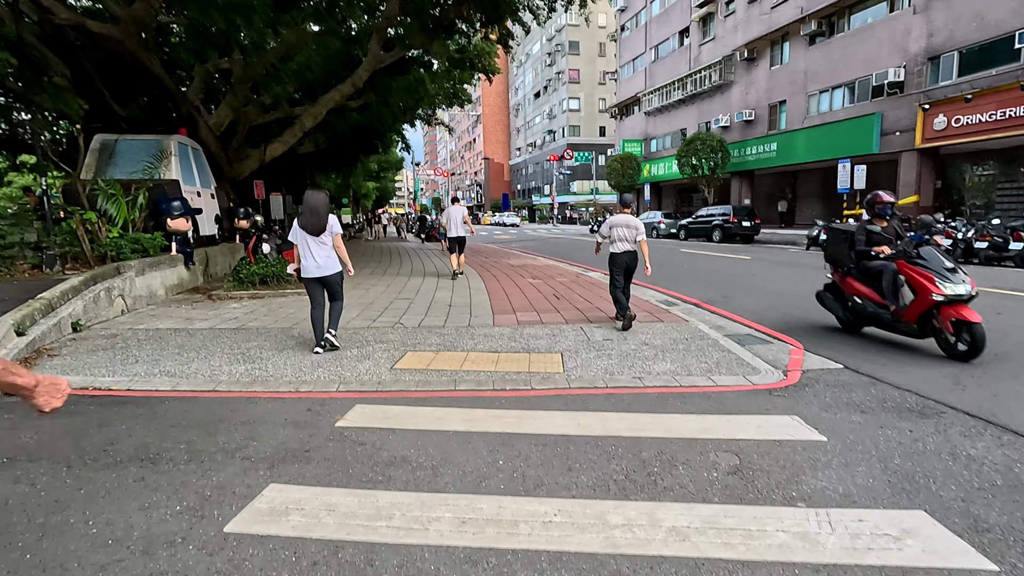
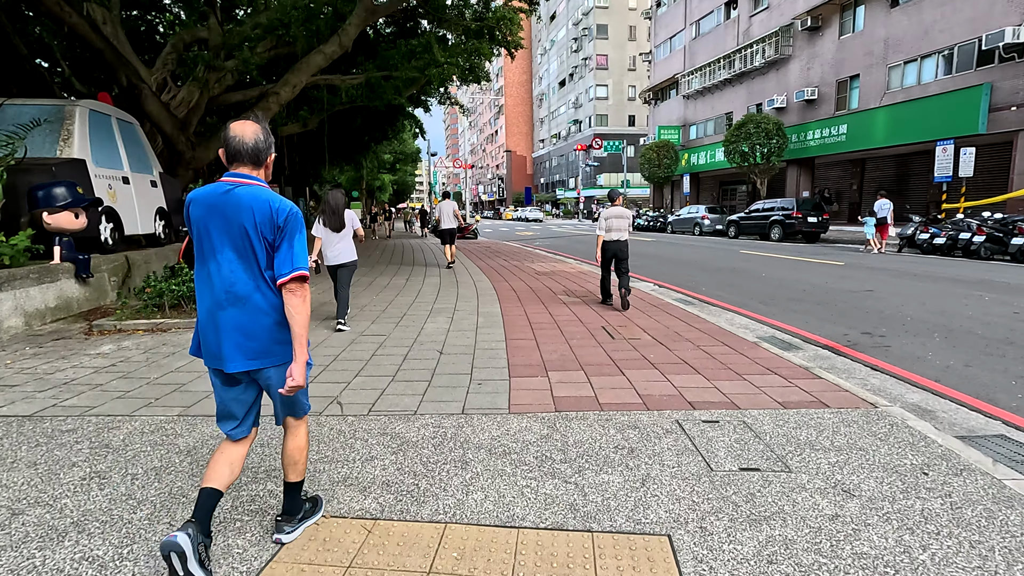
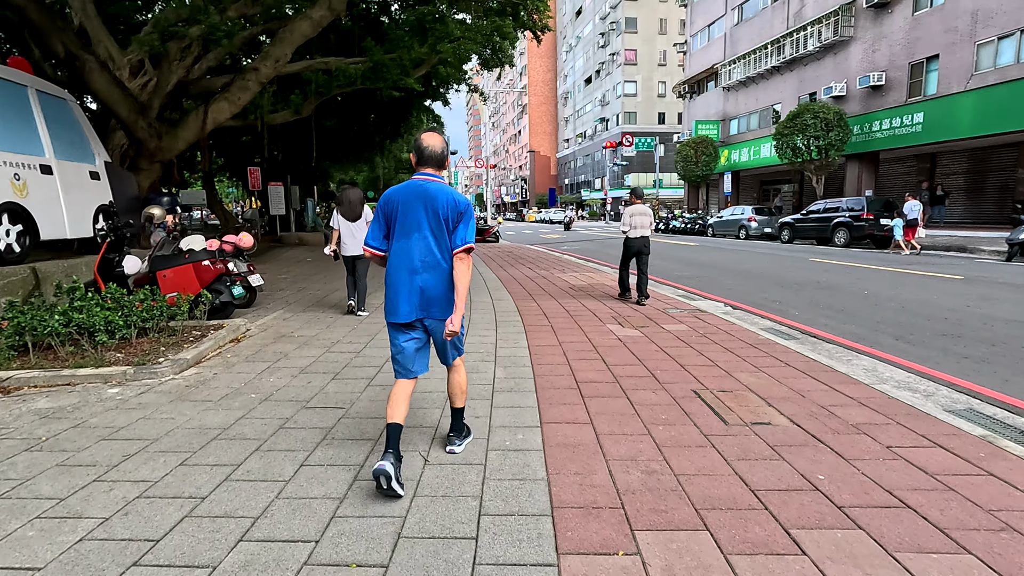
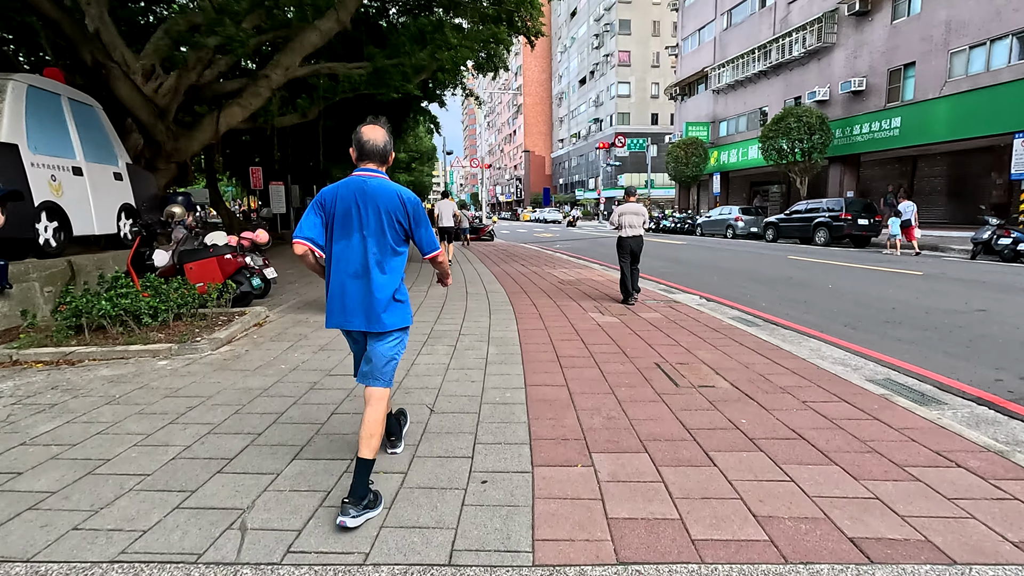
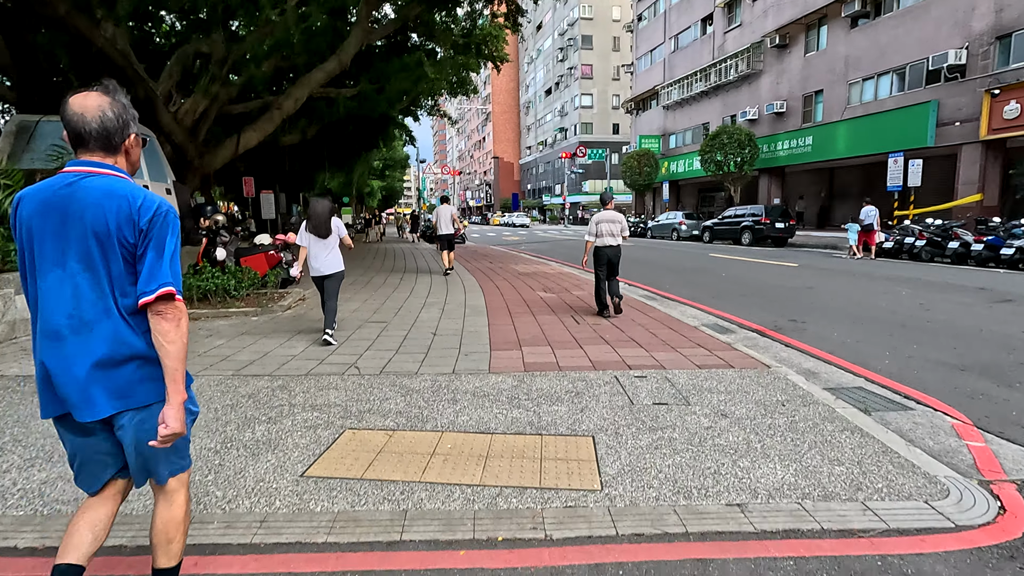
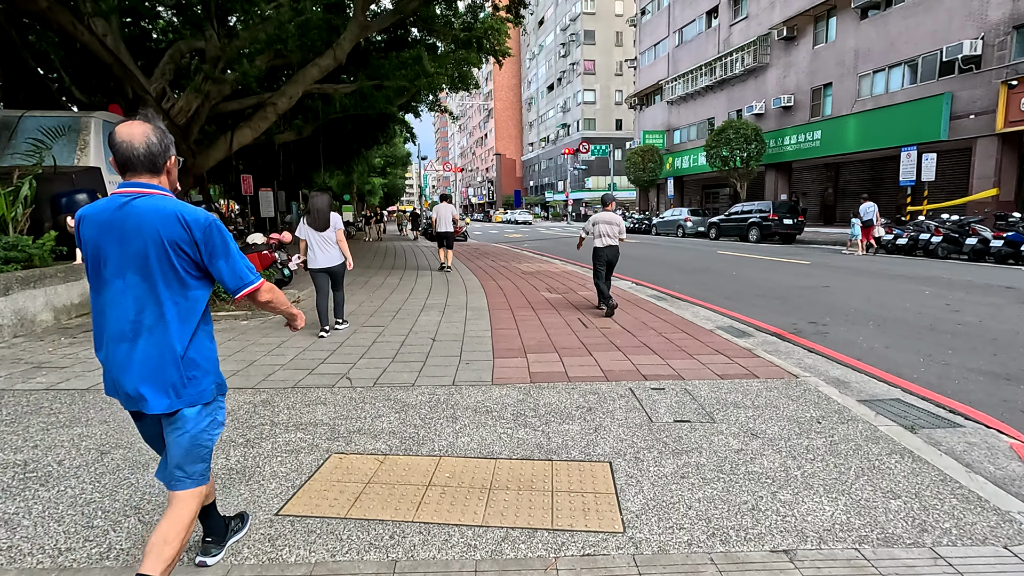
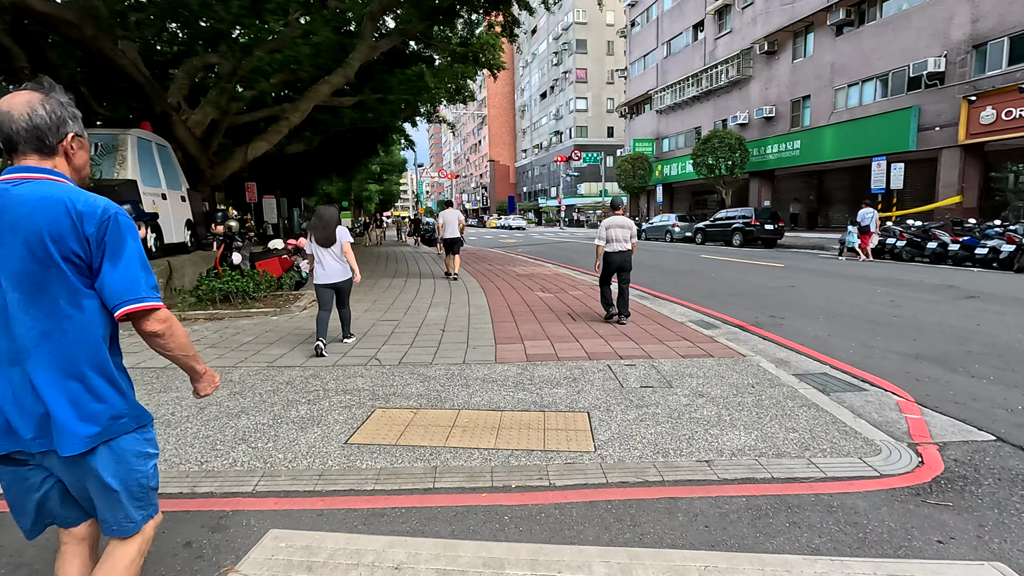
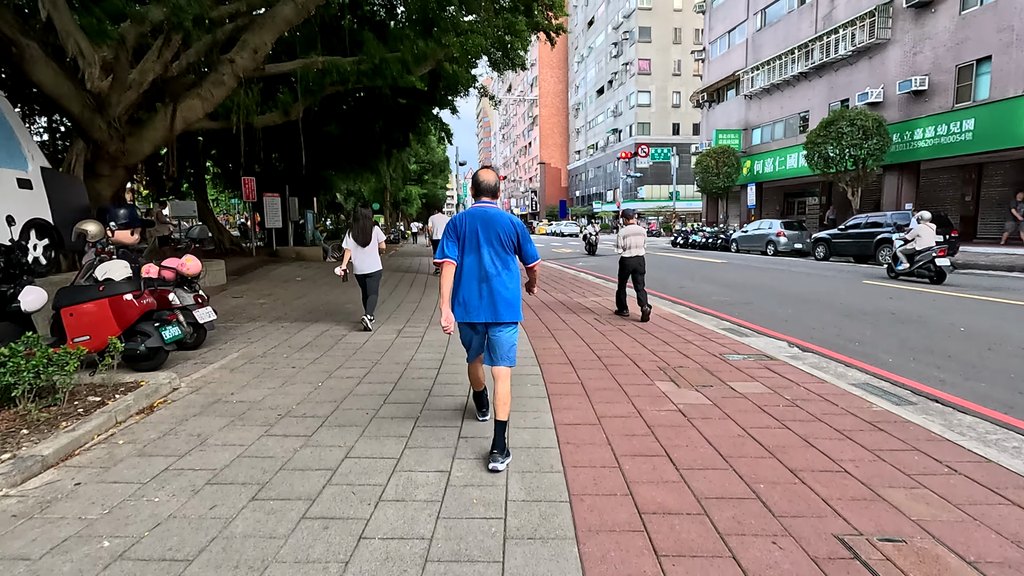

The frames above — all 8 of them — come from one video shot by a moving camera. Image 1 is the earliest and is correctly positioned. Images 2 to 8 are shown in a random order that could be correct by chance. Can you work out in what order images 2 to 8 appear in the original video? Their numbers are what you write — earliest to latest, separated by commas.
7, 5, 6, 2, 4, 3, 8
